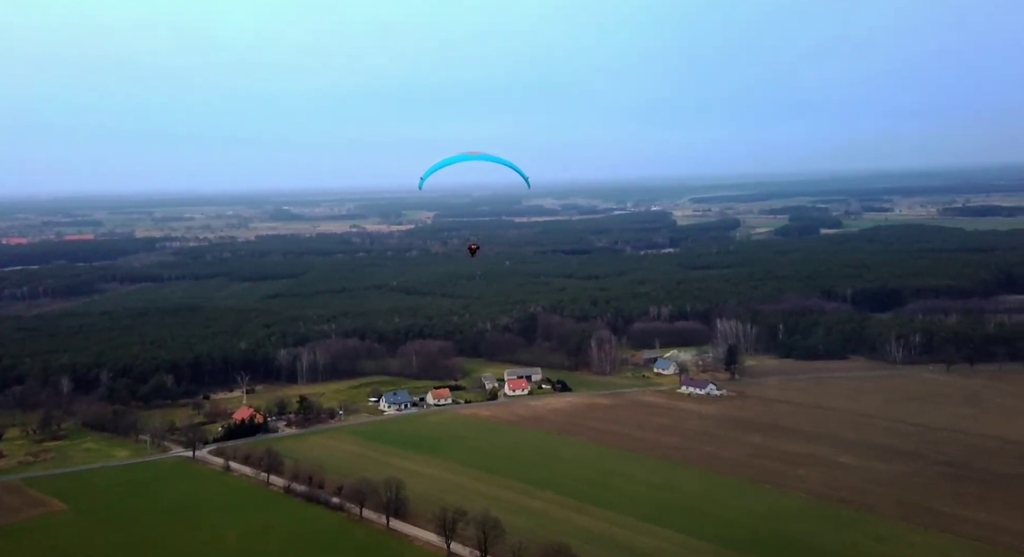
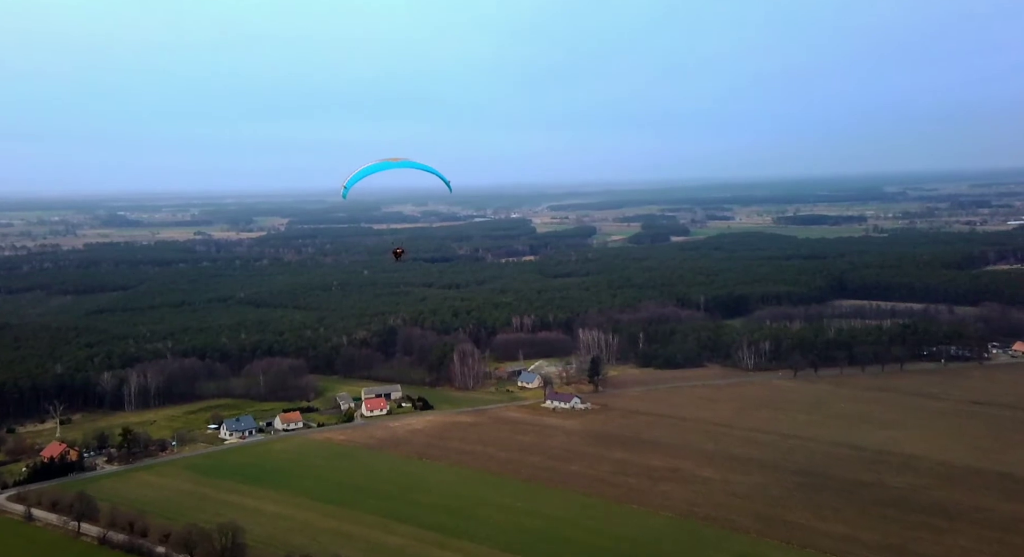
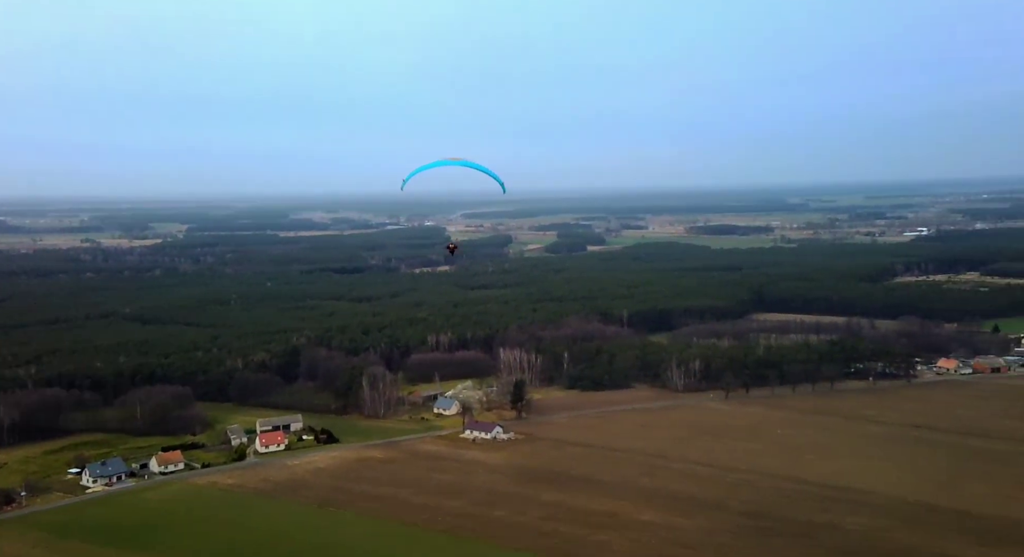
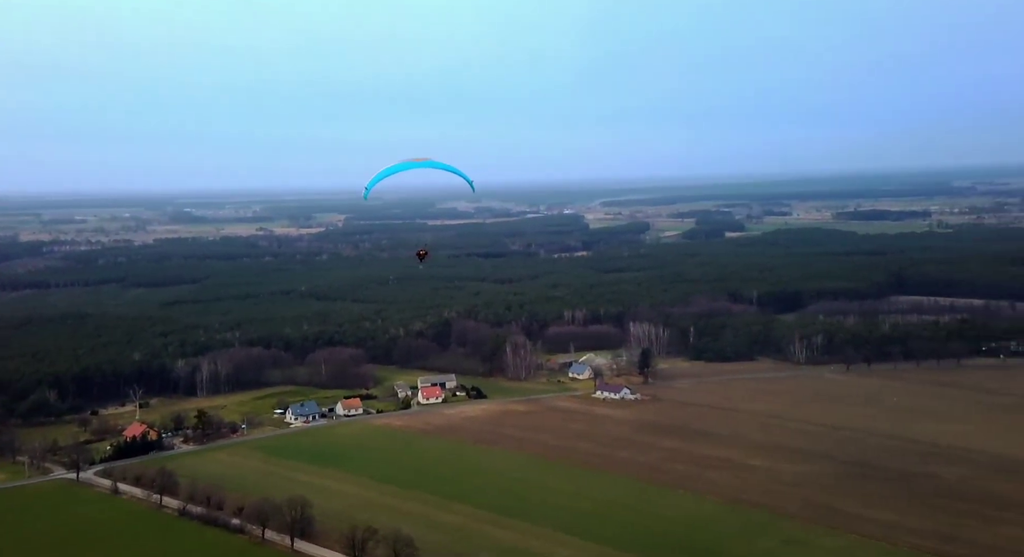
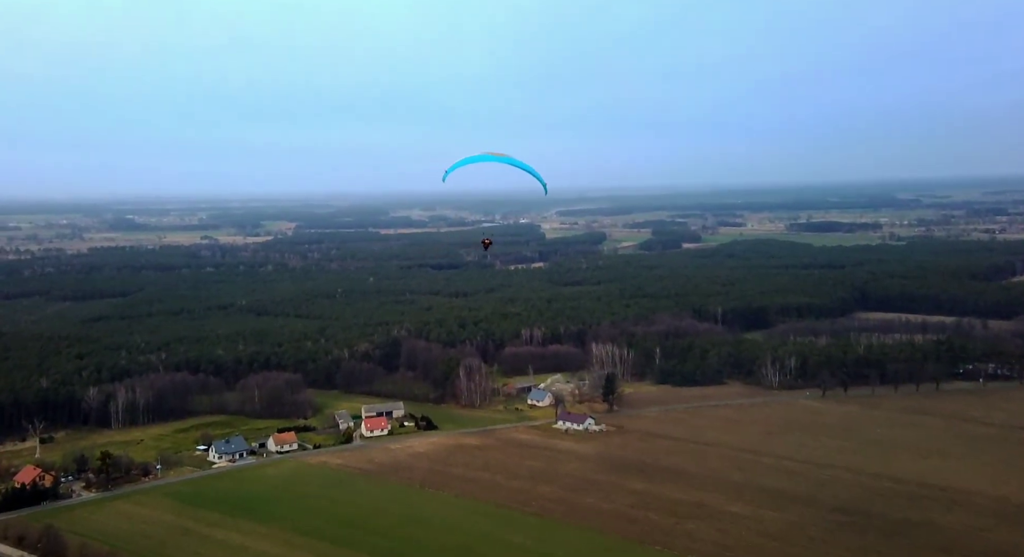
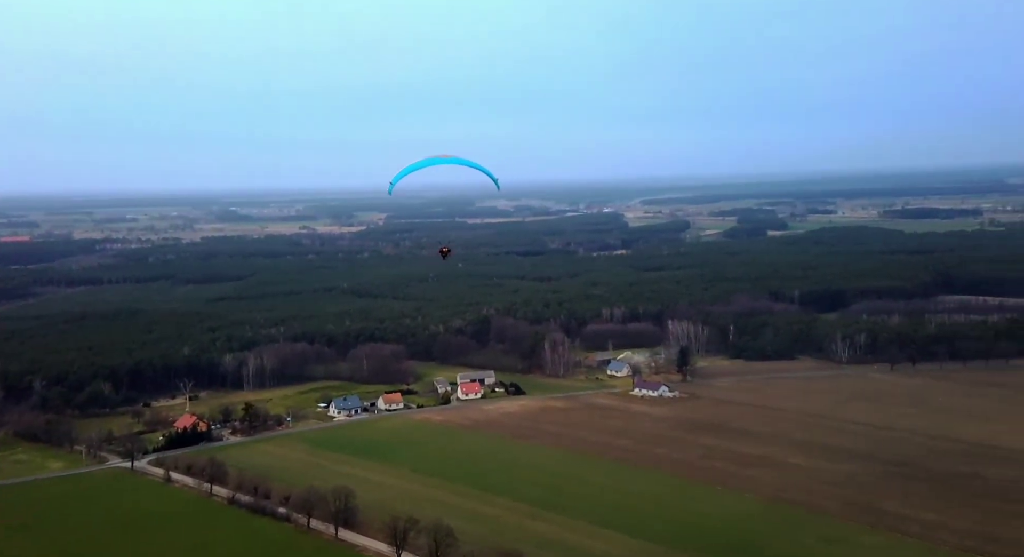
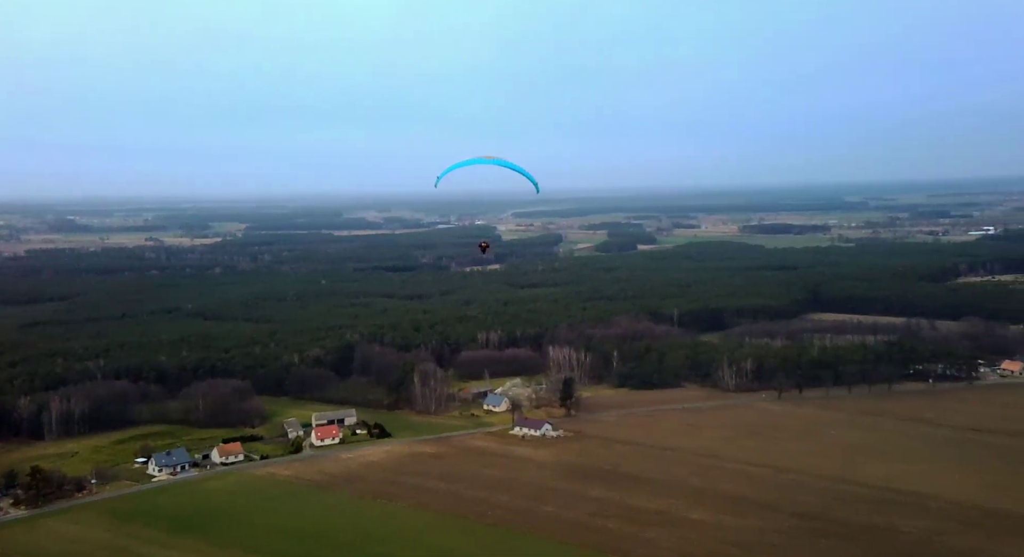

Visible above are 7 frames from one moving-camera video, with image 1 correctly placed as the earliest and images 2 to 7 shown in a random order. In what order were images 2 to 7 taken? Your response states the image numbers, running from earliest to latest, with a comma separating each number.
6, 4, 2, 5, 7, 3
